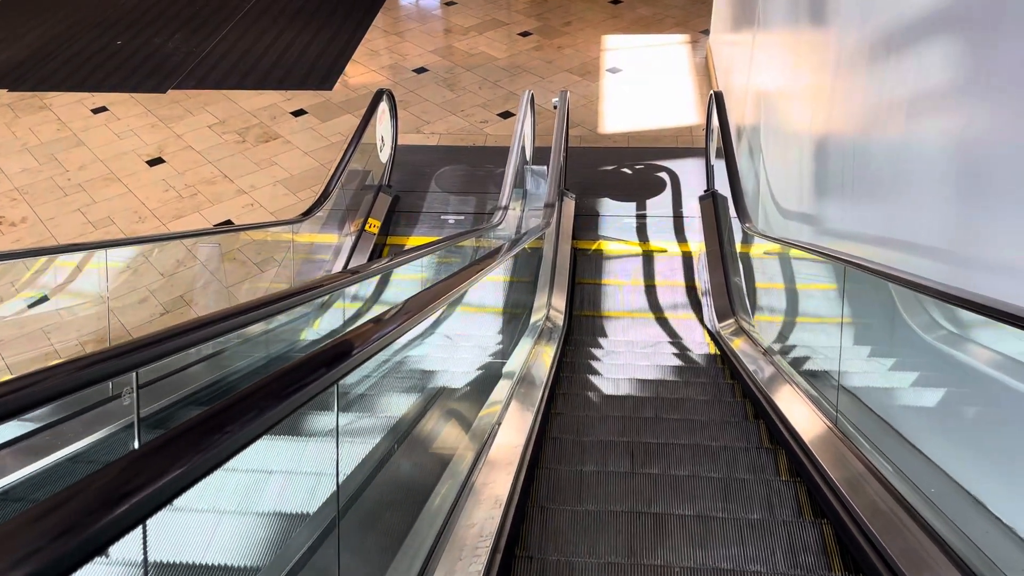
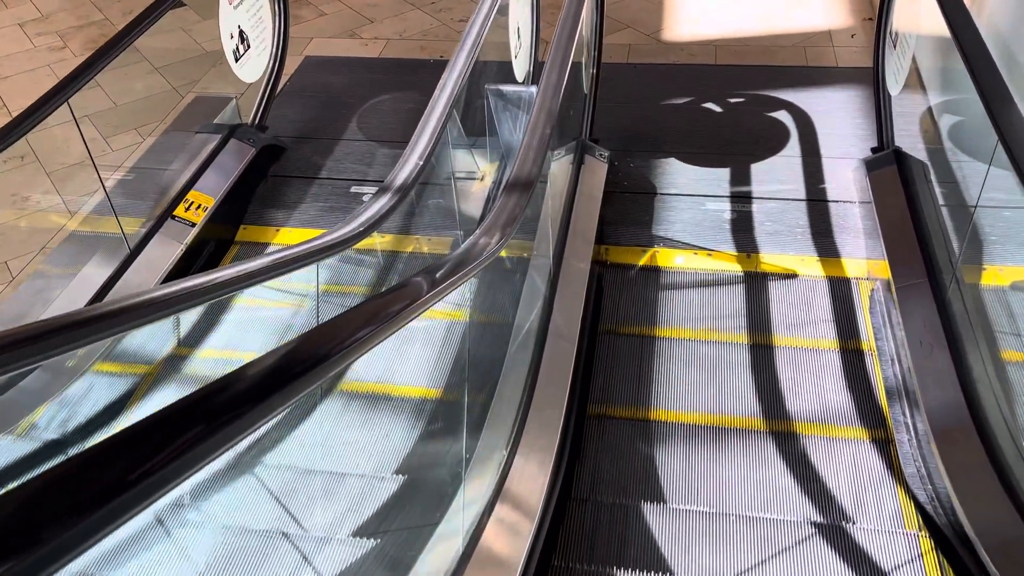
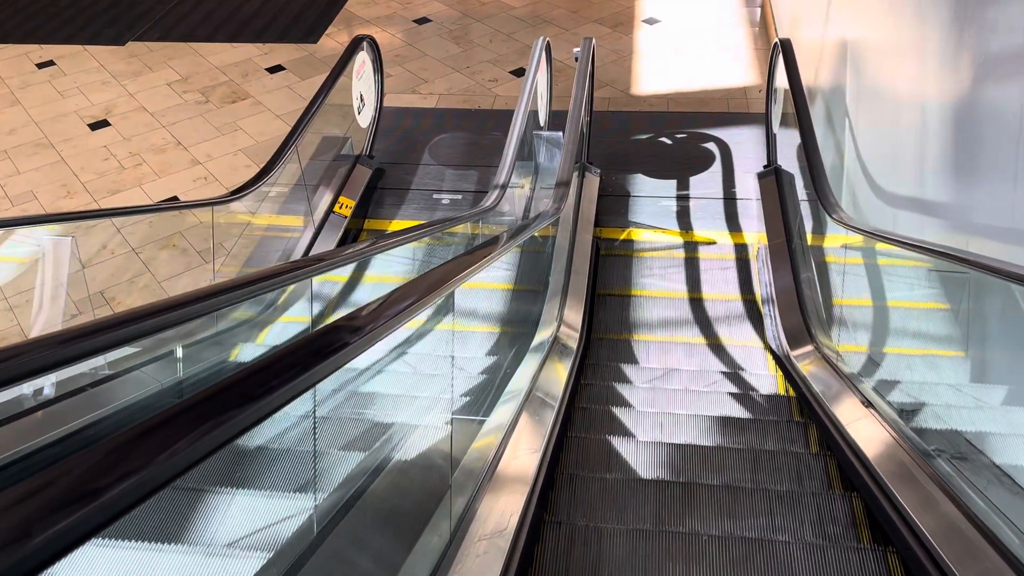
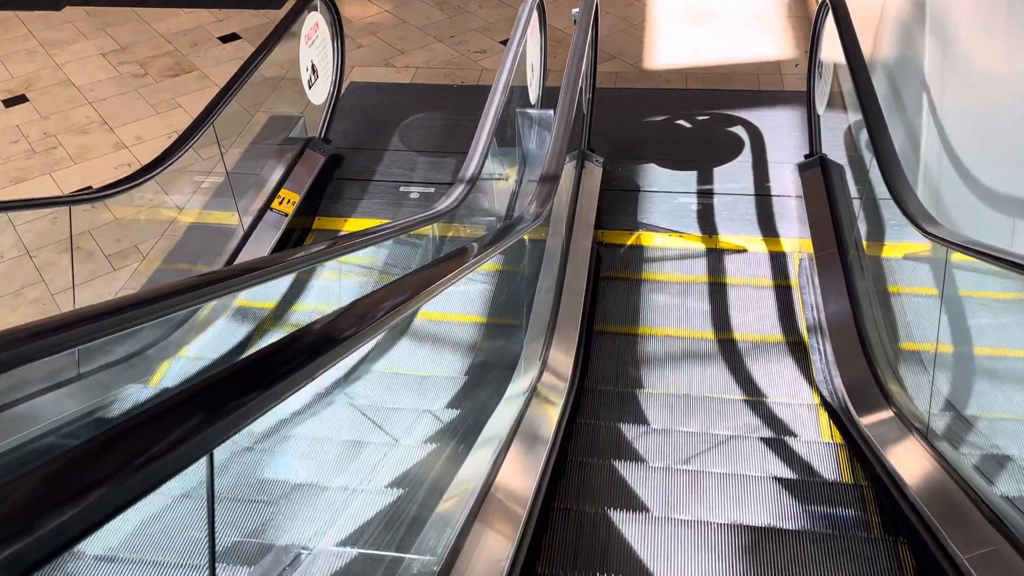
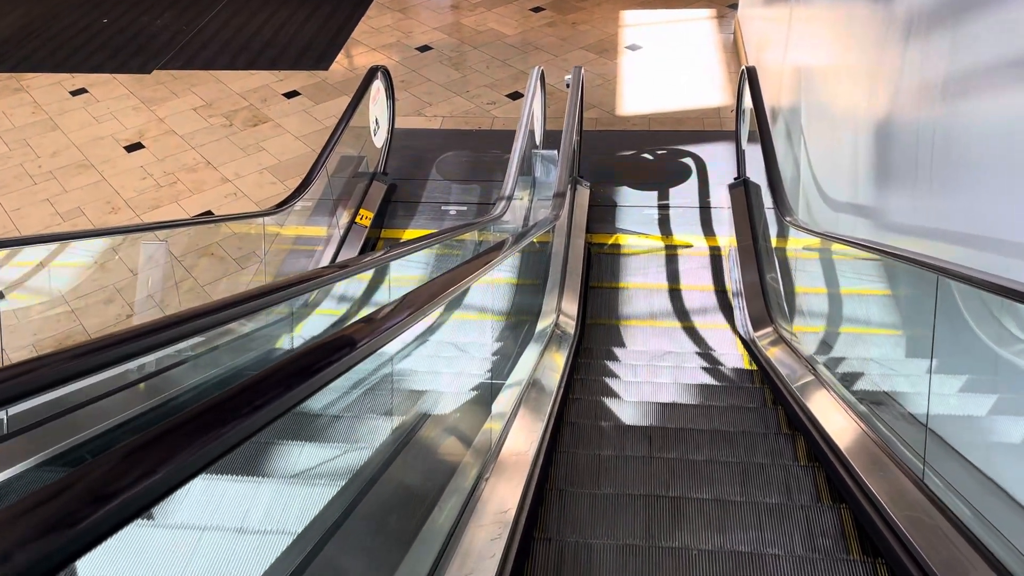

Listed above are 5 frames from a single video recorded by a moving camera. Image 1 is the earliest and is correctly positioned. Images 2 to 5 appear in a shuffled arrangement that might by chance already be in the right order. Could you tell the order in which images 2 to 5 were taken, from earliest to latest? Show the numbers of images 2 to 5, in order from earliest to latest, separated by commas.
5, 3, 4, 2
